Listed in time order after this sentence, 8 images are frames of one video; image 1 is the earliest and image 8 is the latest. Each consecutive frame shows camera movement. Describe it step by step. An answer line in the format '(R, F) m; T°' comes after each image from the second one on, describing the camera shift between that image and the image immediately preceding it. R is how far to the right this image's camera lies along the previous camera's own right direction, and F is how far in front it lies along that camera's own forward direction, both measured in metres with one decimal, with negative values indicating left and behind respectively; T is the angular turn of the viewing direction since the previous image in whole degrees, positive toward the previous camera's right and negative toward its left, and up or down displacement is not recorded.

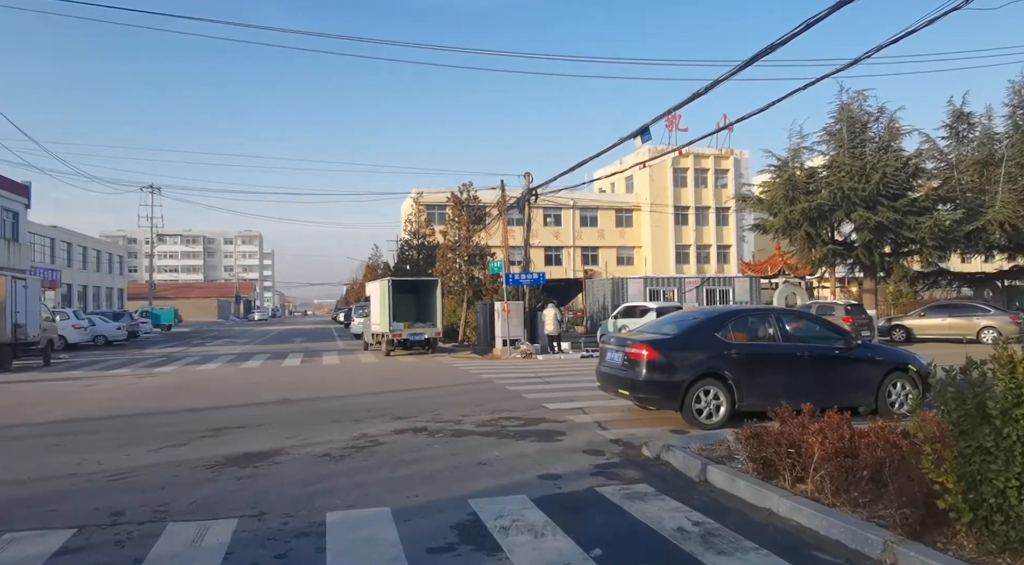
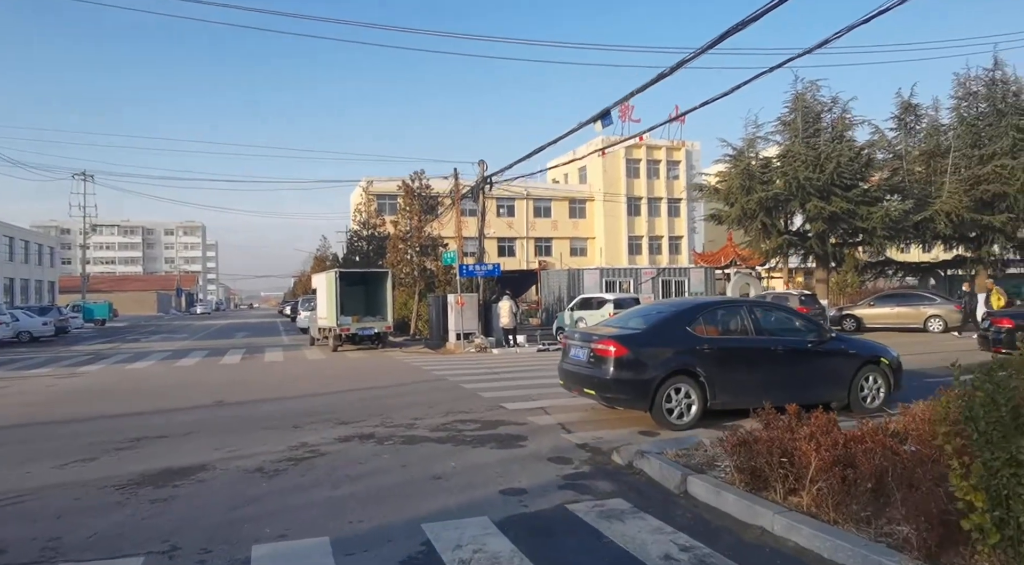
(0.0, +0.8) m; +4°
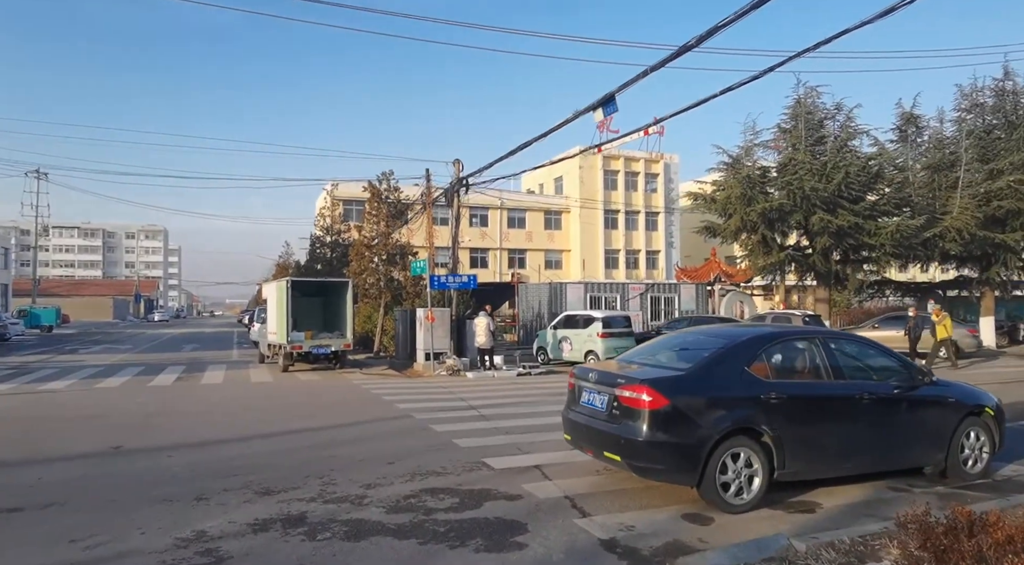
(-0.2, +2.4) m; +3°
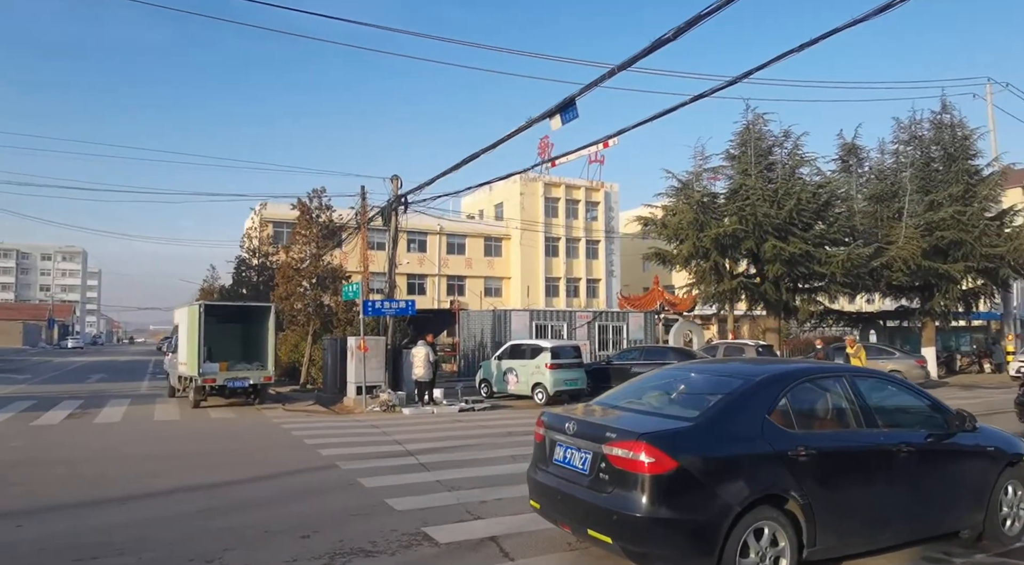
(-0.1, +1.5) m; +5°
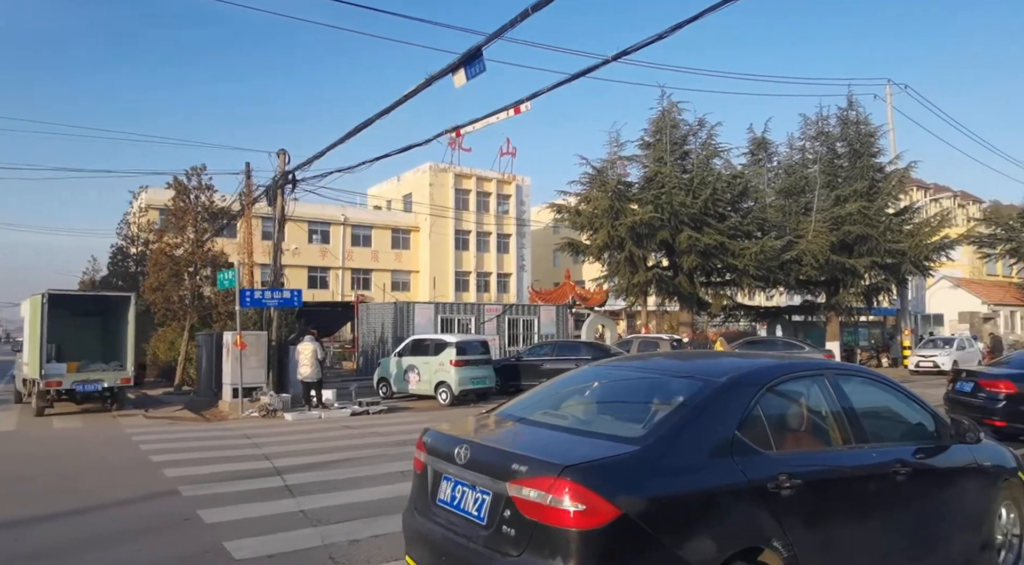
(+0.2, +1.6) m; +7°
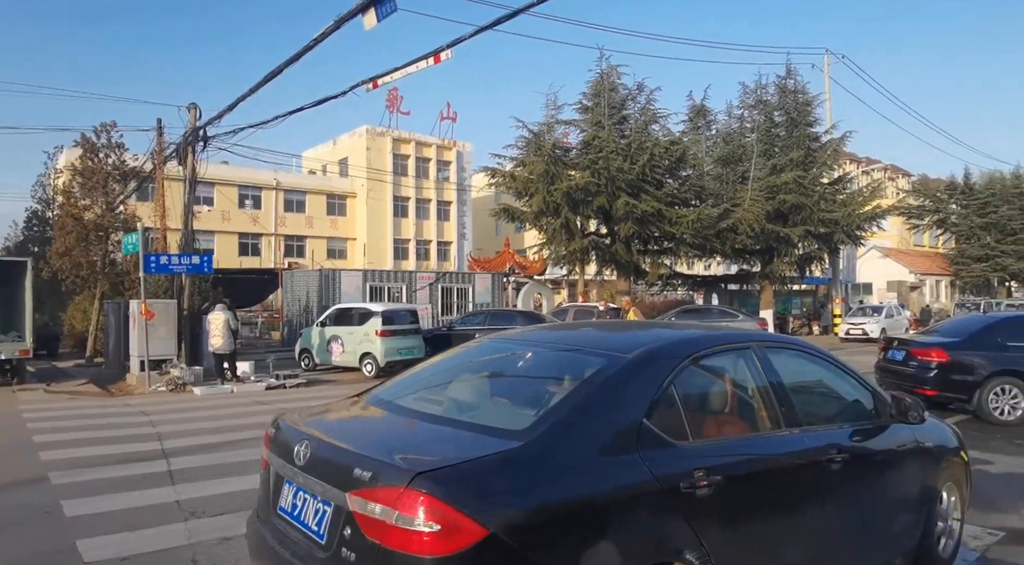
(+0.4, +0.7) m; +5°
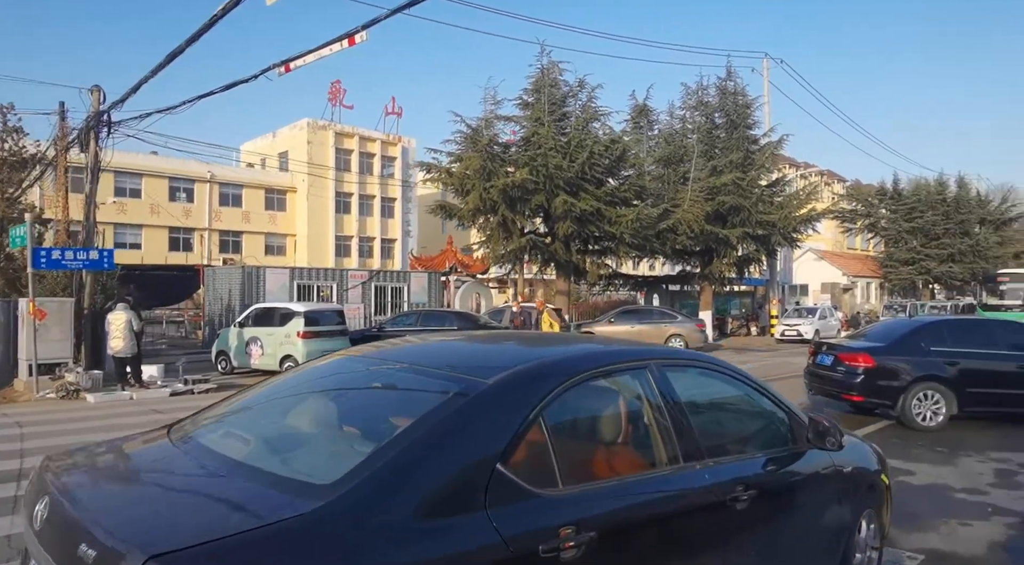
(+0.4, +0.6) m; +4°
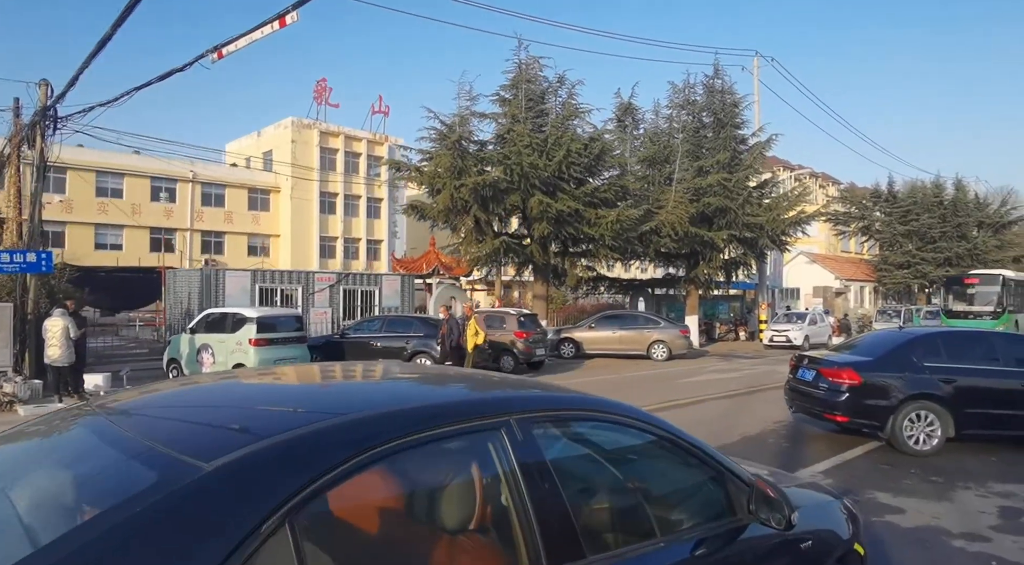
(+0.6, +0.9) m; 0°
